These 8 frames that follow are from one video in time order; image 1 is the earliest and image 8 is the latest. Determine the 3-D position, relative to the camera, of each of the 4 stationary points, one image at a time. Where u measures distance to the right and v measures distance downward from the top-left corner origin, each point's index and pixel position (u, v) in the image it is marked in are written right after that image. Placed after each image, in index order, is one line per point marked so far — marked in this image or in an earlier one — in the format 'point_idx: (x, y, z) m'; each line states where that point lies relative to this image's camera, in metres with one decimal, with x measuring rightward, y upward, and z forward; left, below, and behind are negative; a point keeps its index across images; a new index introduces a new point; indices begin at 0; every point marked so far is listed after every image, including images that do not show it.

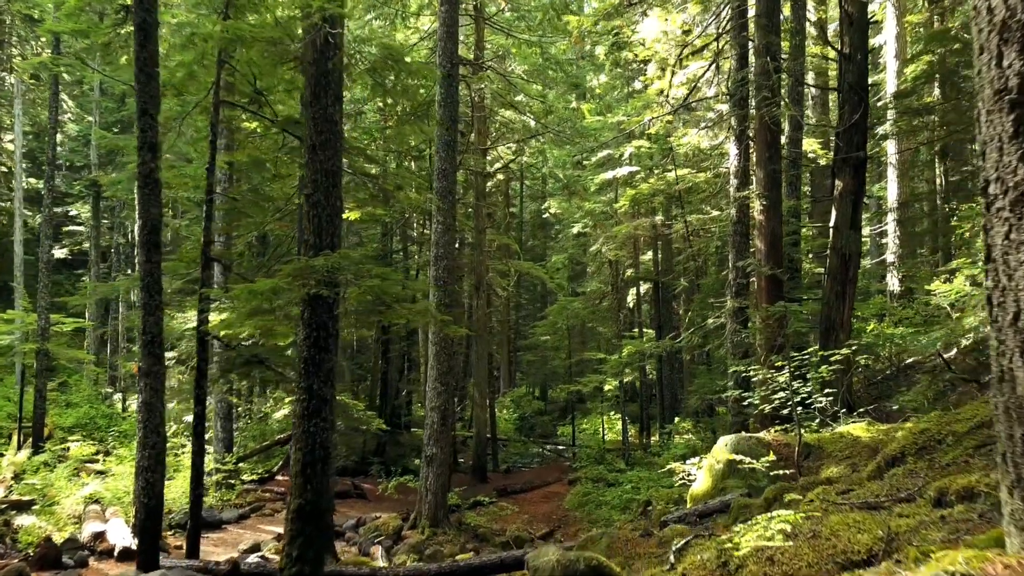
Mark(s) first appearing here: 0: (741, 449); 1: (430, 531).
0: (+2.0, -1.4, +6.9) m
1: (-1.2, -3.5, +11.5) m
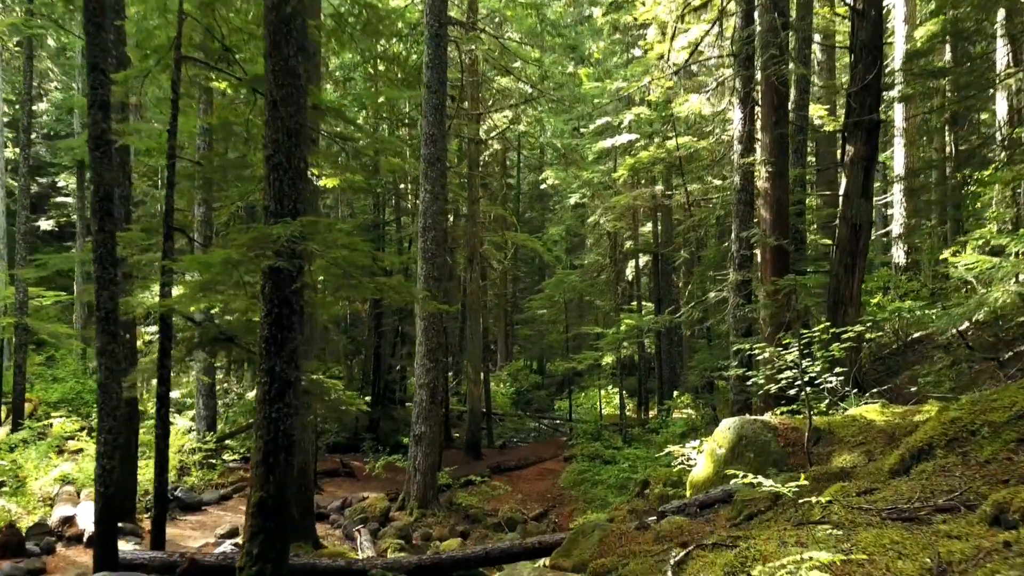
0: (+1.9, -1.2, +6.4) m
1: (-1.3, -3.1, +11.1) m
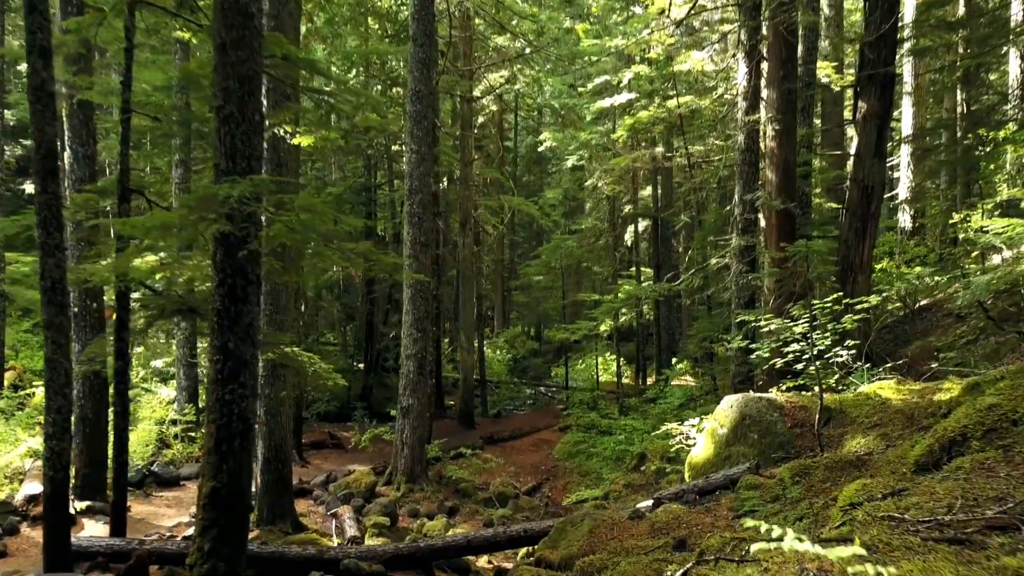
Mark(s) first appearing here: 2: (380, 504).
0: (+1.8, -0.9, +5.9) m
1: (-1.4, -2.7, +10.7) m
2: (-1.6, -2.6, +9.8) m
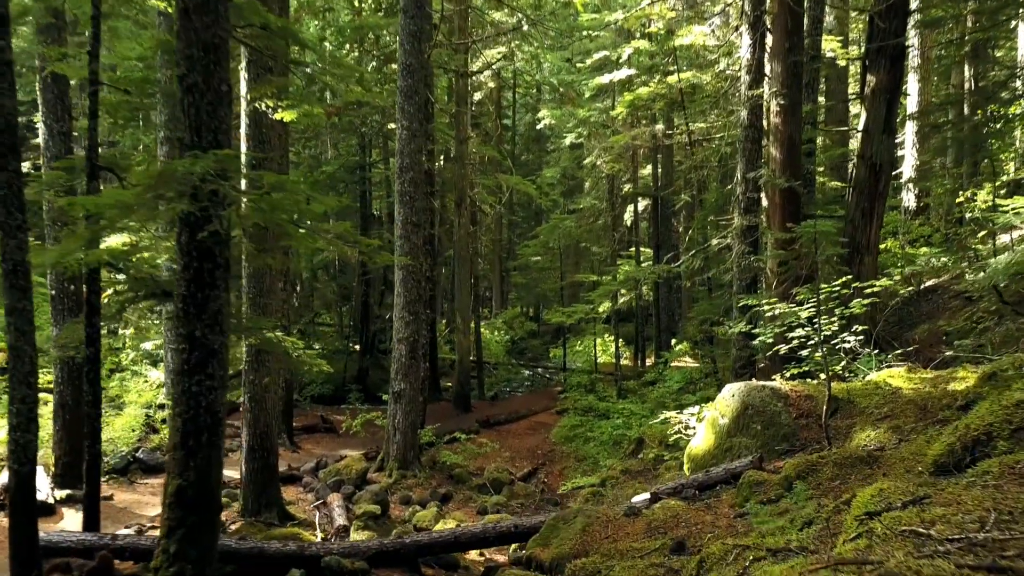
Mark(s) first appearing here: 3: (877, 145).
0: (+1.7, -0.8, +5.6) m
1: (-1.5, -2.4, +10.4) m
2: (-1.7, -2.4, +9.6) m
3: (+3.8, +1.5, +8.4) m
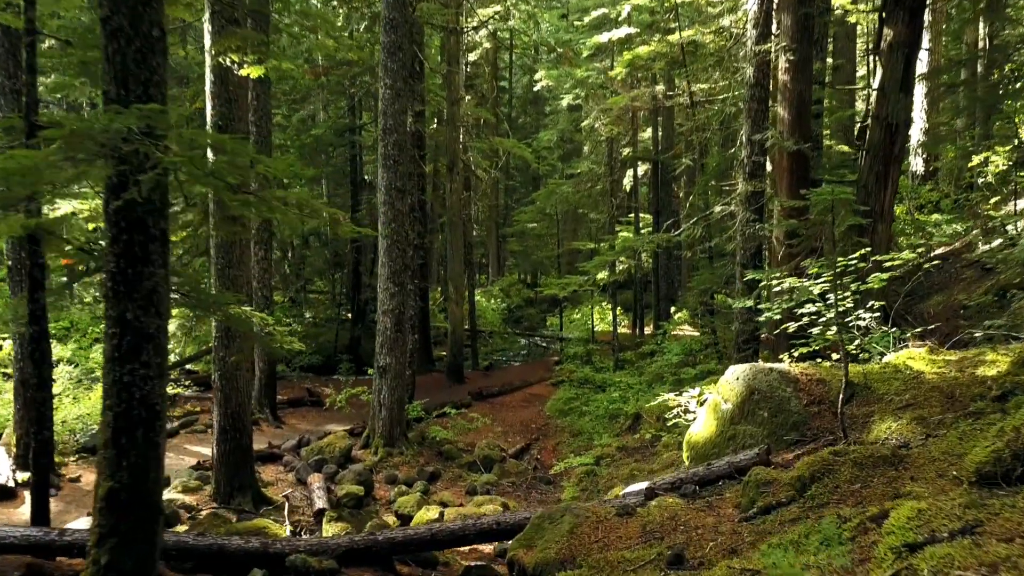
0: (+1.6, -0.6, +5.1) m
1: (-1.6, -2.0, +10.0) m
2: (-1.8, -2.1, +9.1) m
3: (+3.7, +1.8, +7.8) m
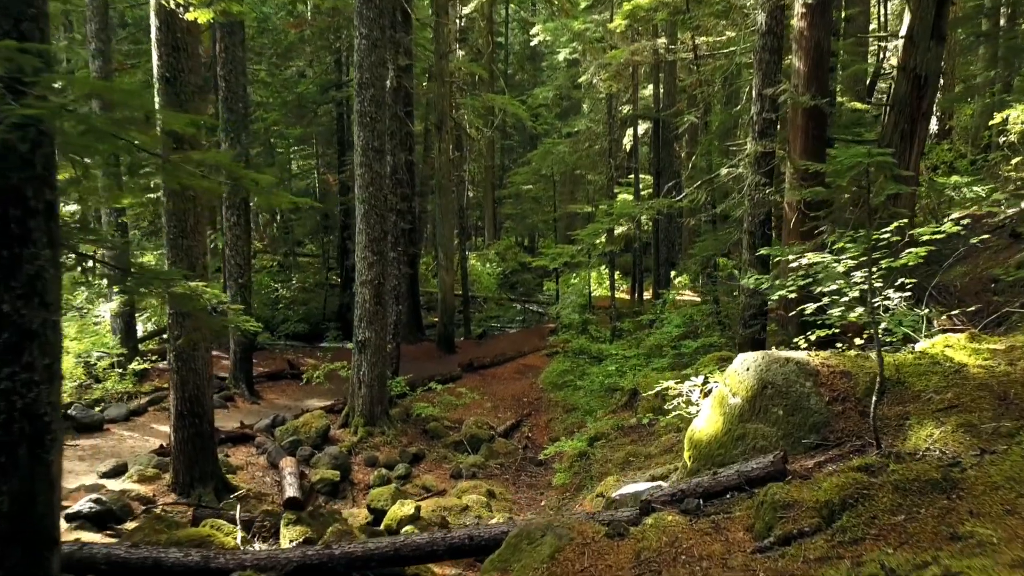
0: (+1.4, -0.5, +4.5) m
1: (-1.7, -1.7, +9.4) m
2: (-1.9, -1.8, +8.5) m
3: (+3.6, +2.0, +7.0) m
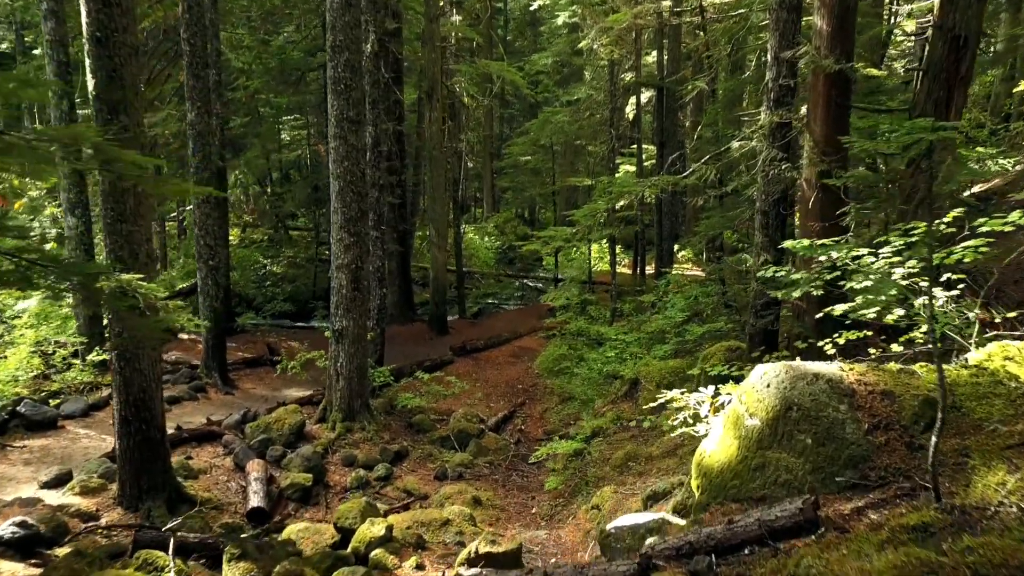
0: (+1.3, -0.5, +3.7) m
1: (-1.8, -1.5, +8.7) m
2: (-2.0, -1.6, +7.8) m
3: (+3.4, +2.1, +6.1) m
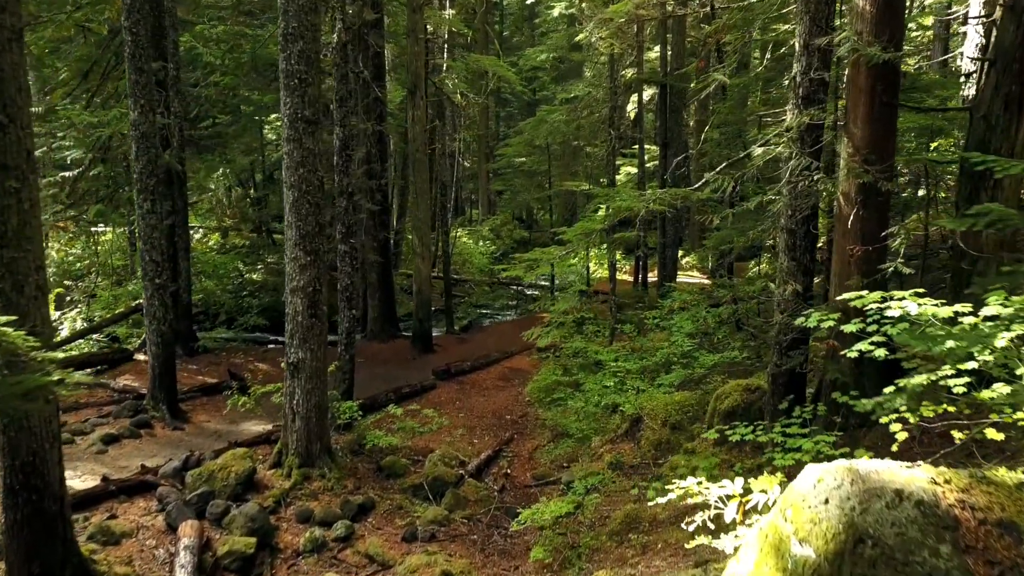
0: (+1.2, -0.8, +2.5) m
1: (-2.0, -1.8, +7.5) m
2: (-2.2, -1.9, +6.6) m
3: (+3.3, +1.9, +4.9) m
